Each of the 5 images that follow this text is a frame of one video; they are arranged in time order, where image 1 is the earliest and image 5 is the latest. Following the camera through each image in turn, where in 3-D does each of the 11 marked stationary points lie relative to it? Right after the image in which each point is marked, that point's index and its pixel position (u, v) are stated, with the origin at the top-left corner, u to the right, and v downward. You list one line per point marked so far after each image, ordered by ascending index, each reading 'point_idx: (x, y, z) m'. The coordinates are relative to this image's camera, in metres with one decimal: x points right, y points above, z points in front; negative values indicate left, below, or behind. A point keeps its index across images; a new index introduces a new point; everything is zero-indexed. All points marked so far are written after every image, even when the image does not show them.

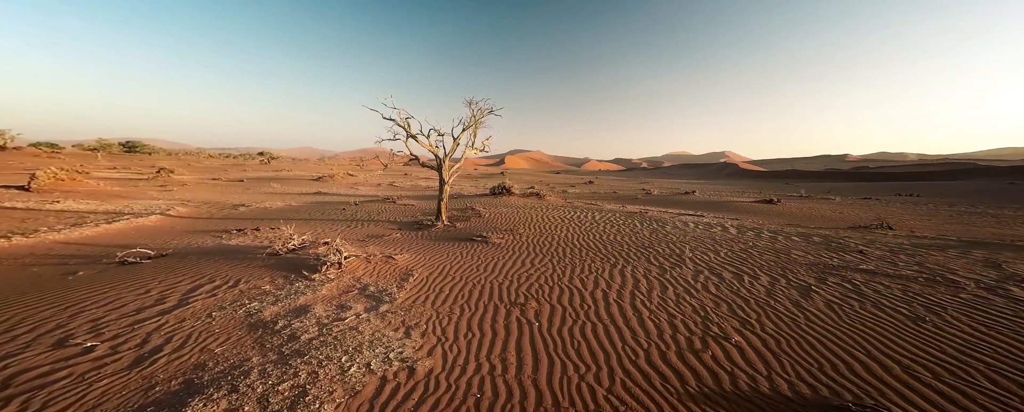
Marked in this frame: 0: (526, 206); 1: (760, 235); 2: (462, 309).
0: (+0.8, 0.0, +15.9) m
1: (+7.6, -0.9, +8.5) m
2: (-0.8, -1.6, +4.3) m
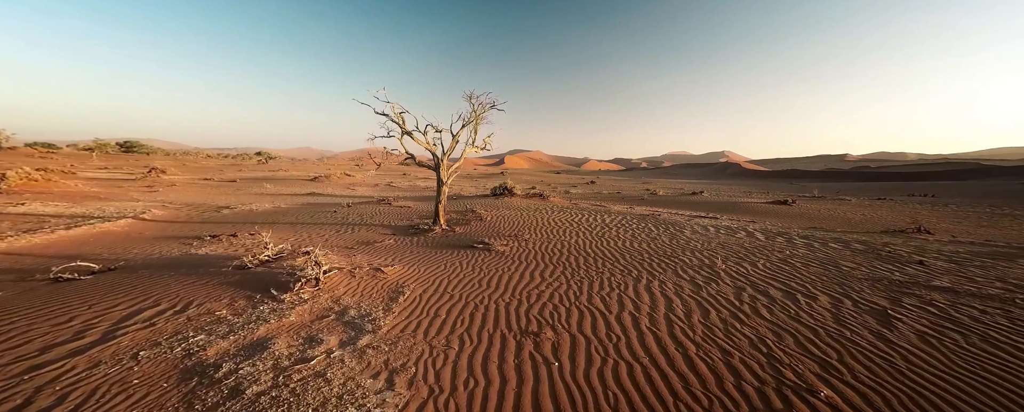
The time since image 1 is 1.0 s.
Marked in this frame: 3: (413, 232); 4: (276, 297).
0: (+0.9, -0.1, +15.0) m
1: (+7.7, -1.0, +7.6) m
2: (-0.6, -1.7, +3.5) m
3: (-3.4, -0.9, +9.5) m
4: (-3.6, -1.4, +4.2) m
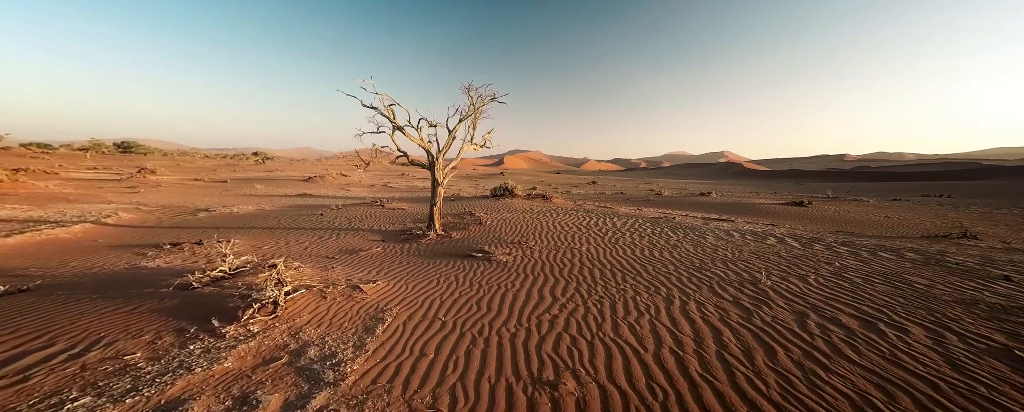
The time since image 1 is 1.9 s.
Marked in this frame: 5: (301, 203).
0: (+1.0, -0.2, +14.1) m
1: (+7.8, -1.1, +6.7) m
2: (-0.5, -1.8, +2.5) m
3: (-3.3, -1.0, +8.5) m
4: (-3.5, -1.5, +3.3) m
5: (-11.8, +0.2, +15.4) m
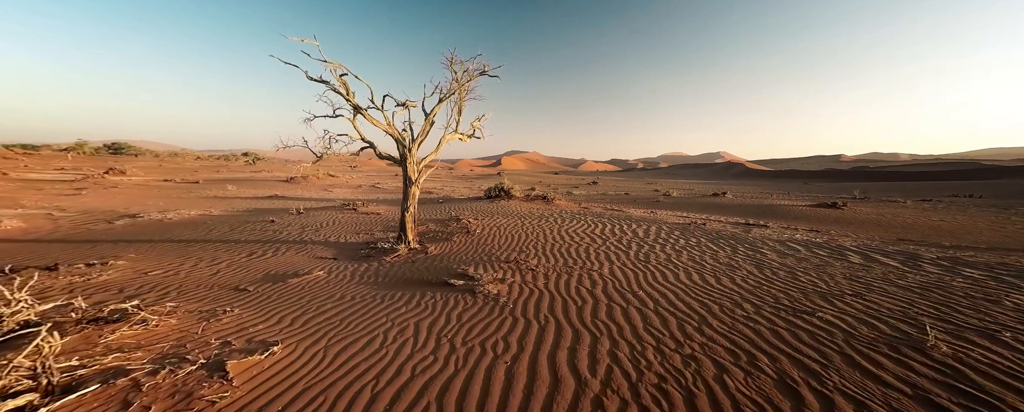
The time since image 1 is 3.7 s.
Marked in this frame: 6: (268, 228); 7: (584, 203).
0: (+0.8, -0.3, +12.1) m
1: (+7.7, -1.2, +4.8) m
2: (-0.6, -1.9, +0.5) m
3: (-3.4, -1.1, +6.5) m
4: (-3.5, -1.6, +1.2) m
5: (-11.9, 0.0, +13.3) m
6: (-7.3, -0.7, +8.4) m
7: (+4.7, +0.2, +18.2) m
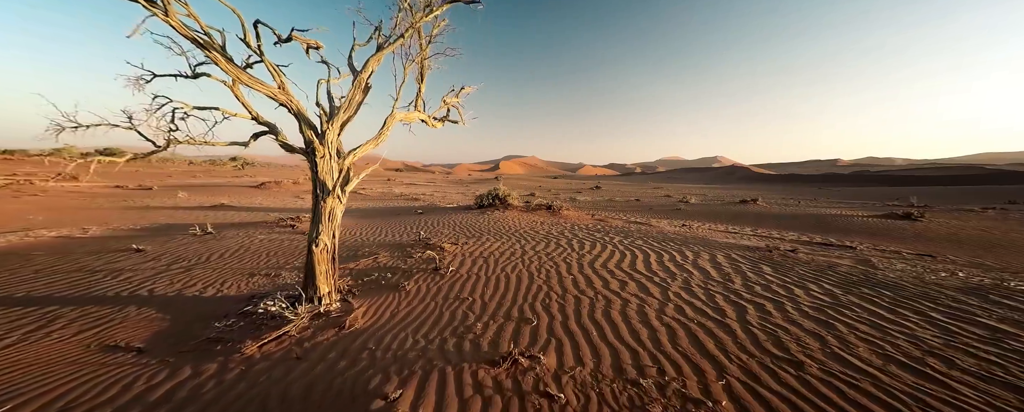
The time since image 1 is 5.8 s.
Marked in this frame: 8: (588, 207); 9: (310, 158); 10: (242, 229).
0: (+0.7, -0.8, +9.0) m
1: (+7.6, -1.5, +1.7) m
2: (-0.6, -2.2, -2.6) m
3: (-3.5, -1.5, +3.3) m
4: (-3.6, -1.9, -2.0) m
5: (-12.1, -0.5, +10.1) m
6: (-7.4, -1.1, +5.2) m
7: (+4.5, -0.3, +15.1) m
8: (+4.9, 0.0, +18.1) m
9: (-2.9, +0.7, +4.0) m
10: (-8.0, -0.7, +8.3) m
